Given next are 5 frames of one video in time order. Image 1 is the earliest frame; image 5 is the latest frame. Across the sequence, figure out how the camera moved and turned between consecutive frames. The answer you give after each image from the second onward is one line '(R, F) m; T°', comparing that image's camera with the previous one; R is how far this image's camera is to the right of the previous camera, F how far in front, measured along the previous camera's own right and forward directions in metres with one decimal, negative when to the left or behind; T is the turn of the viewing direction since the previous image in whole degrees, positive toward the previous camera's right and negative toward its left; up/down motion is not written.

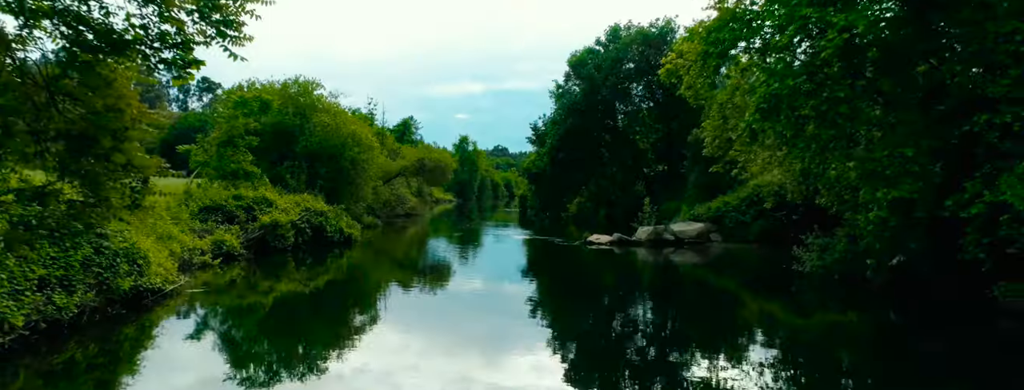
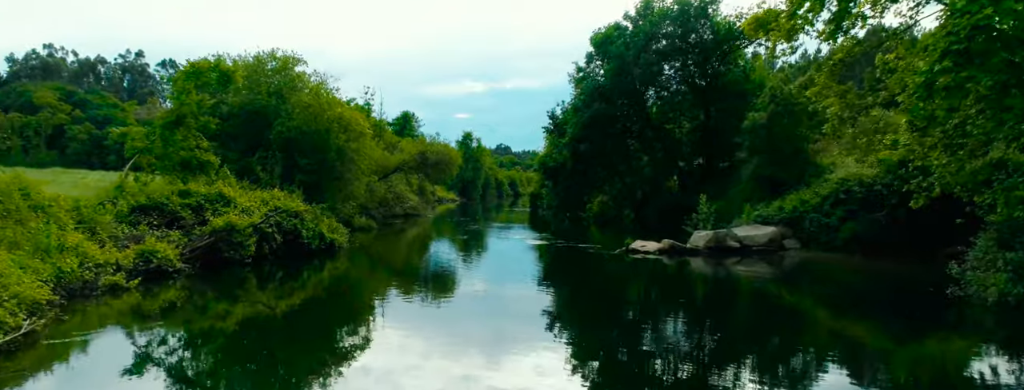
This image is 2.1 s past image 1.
(-0.8, +6.1) m; 0°
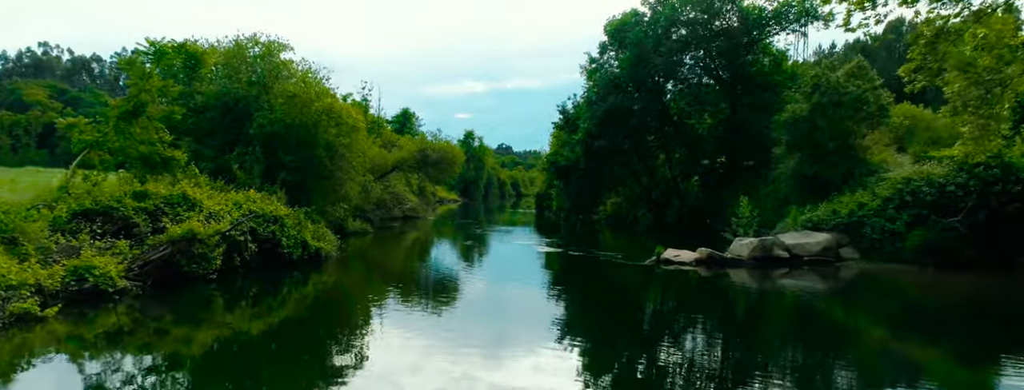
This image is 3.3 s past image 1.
(-0.4, +3.2) m; 0°
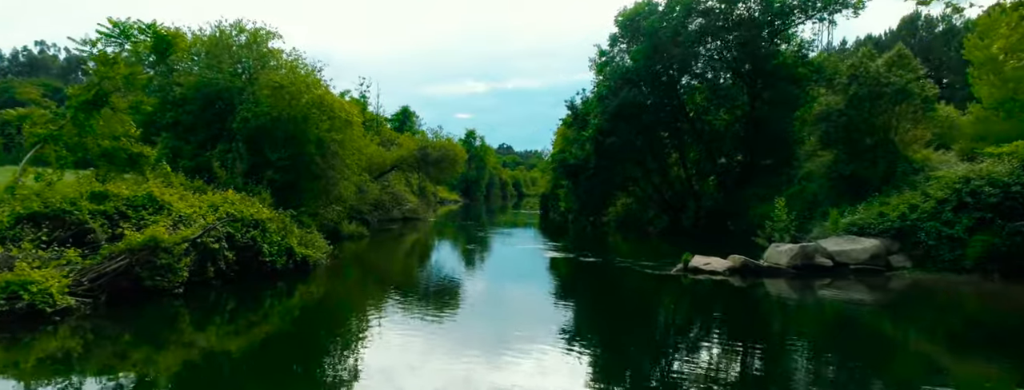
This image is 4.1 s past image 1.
(-0.3, +2.2) m; 0°
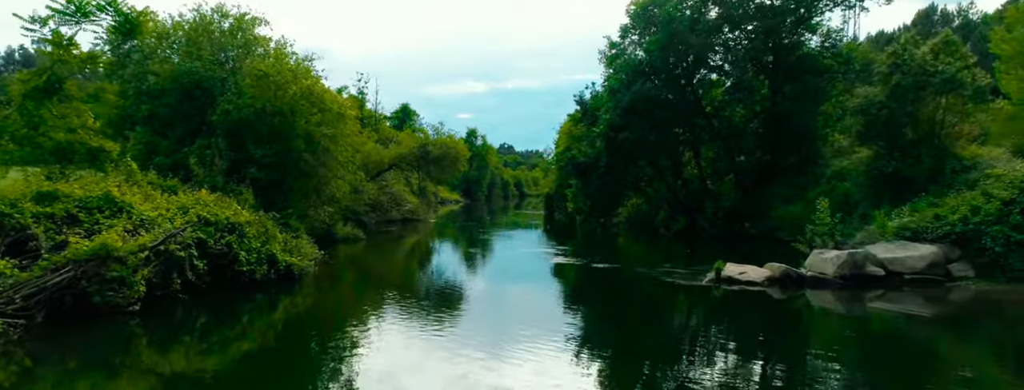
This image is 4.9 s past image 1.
(-0.2, +2.1) m; 0°
